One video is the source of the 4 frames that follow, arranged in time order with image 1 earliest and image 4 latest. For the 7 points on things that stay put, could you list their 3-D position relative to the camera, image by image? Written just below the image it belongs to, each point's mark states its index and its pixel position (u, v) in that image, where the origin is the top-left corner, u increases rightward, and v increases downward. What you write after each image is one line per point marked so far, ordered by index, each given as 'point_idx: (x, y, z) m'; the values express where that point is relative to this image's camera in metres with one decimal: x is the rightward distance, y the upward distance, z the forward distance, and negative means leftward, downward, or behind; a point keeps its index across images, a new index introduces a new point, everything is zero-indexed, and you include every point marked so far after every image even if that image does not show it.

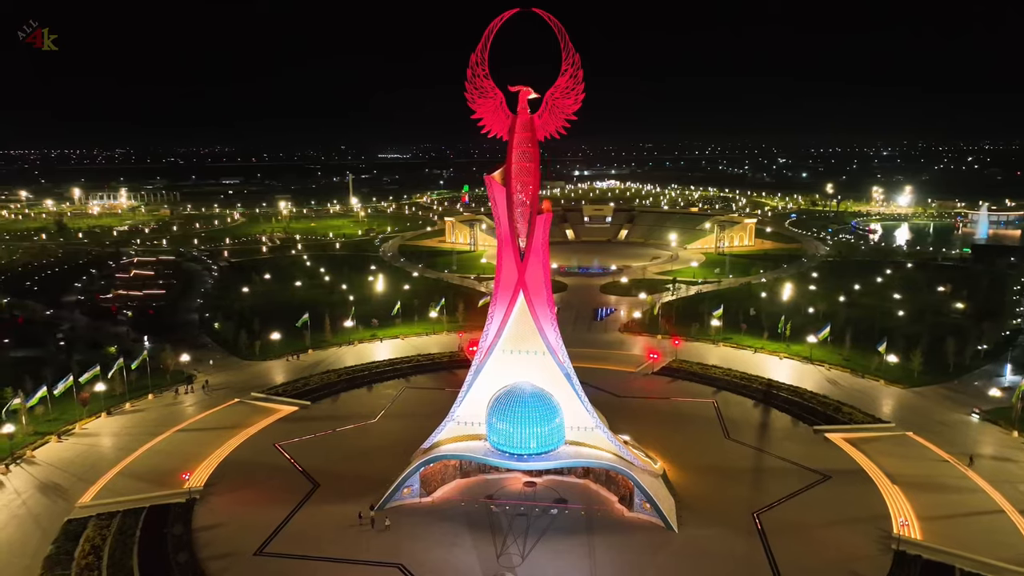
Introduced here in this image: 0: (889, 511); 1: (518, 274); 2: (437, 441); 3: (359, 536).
0: (+10.7, -6.4, +19.3) m
1: (+0.1, +0.4, +18.3) m
2: (-2.2, -4.4, +19.5) m
3: (-4.1, -6.6, +18.0) m
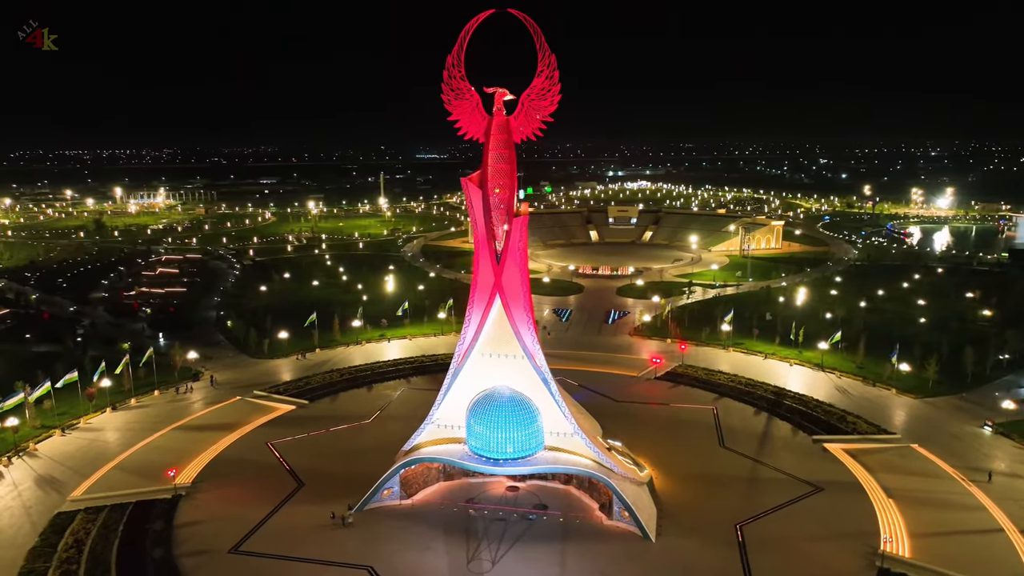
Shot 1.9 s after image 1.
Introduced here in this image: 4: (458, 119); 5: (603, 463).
0: (+10.1, -6.6, +18.6) m
1: (-0.5, +0.3, +18.1) m
2: (-2.8, -4.5, +19.5) m
3: (-4.8, -6.7, +18.0) m
4: (-1.5, +4.5, +17.8) m
5: (+2.5, -4.8, +18.6) m
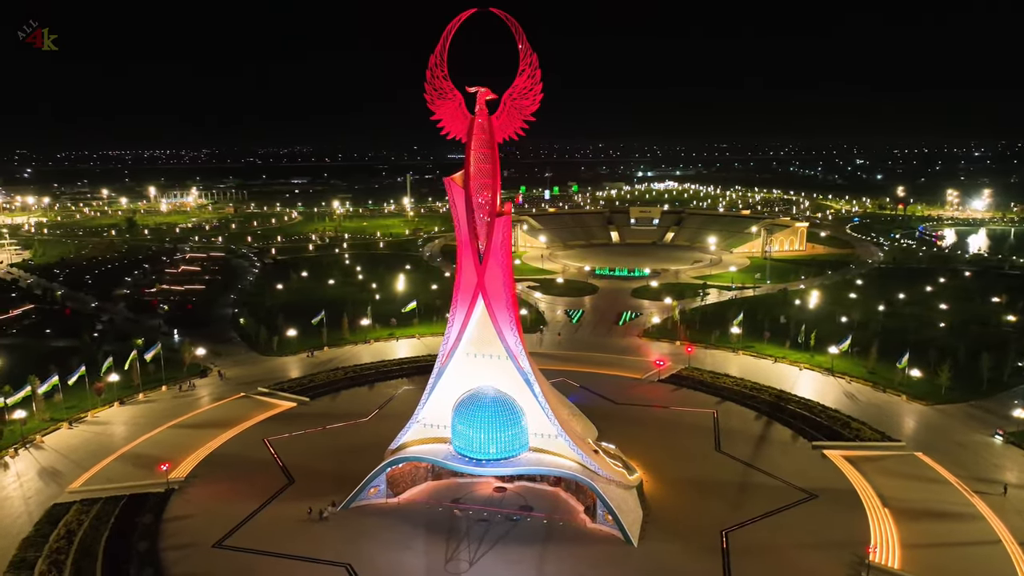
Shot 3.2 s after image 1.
0: (+9.6, -6.7, +18.1) m
1: (-0.9, +0.3, +18.1) m
2: (-3.2, -4.5, +19.5) m
3: (-5.3, -6.6, +18.1) m
4: (-1.9, +4.5, +17.8) m
5: (+2.1, -4.9, +18.4) m
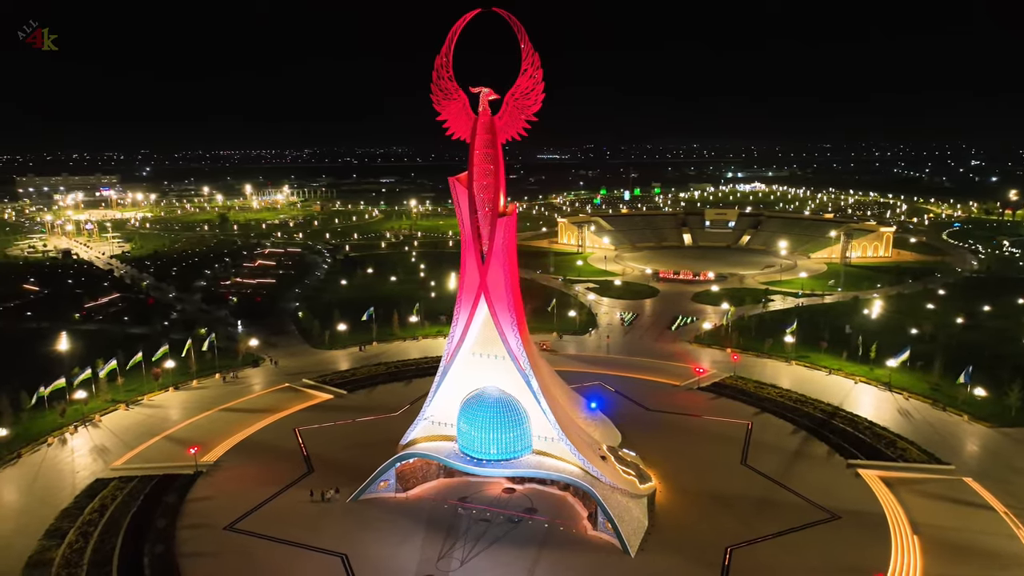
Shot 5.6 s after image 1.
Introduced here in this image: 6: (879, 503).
0: (+9.5, -6.9, +16.9) m
1: (-0.8, +0.3, +18.1) m
2: (-3.0, -4.4, +19.8) m
3: (-5.3, -6.5, +18.7) m
4: (-1.7, +4.5, +18.0) m
5: (+2.1, -4.9, +18.1) m
6: (+10.9, -6.4, +20.0) m
